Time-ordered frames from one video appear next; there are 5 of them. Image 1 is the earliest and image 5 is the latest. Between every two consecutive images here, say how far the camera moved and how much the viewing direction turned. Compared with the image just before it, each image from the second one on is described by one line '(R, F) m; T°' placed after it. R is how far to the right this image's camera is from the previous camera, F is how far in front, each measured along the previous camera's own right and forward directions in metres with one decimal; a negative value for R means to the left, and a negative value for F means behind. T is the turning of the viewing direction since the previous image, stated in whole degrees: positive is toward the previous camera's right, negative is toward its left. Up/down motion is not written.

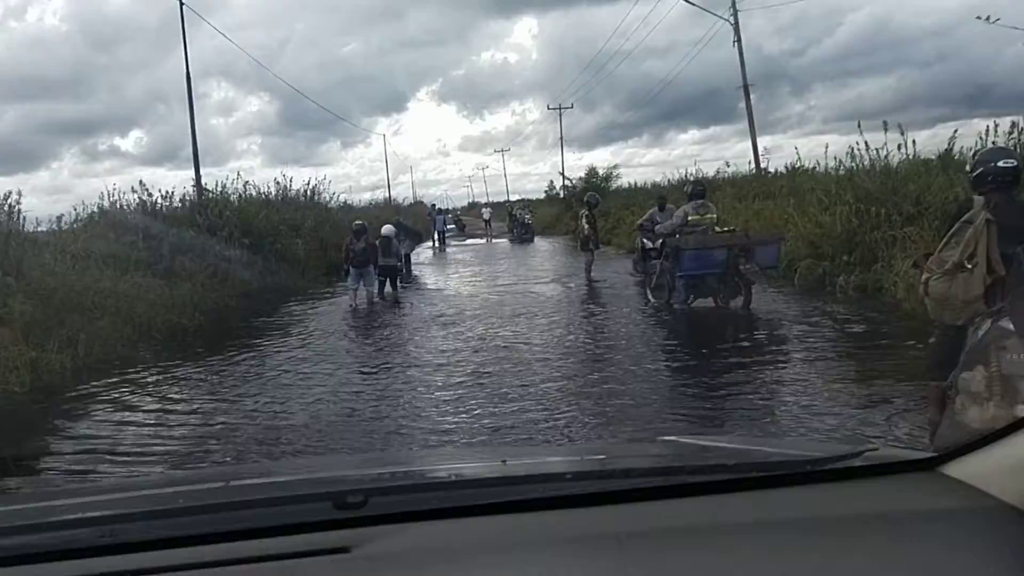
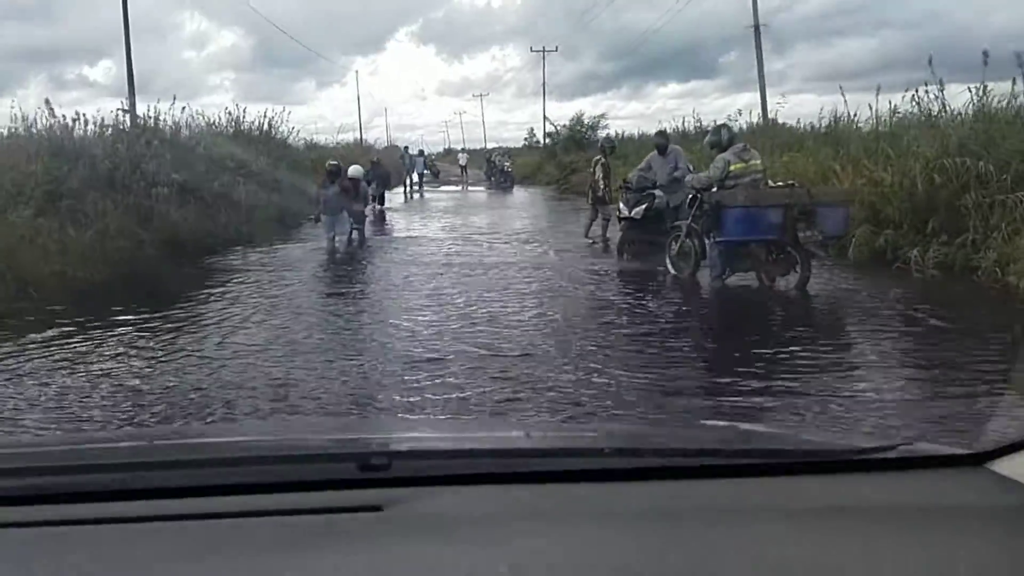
(-0.1, +2.7) m; +2°
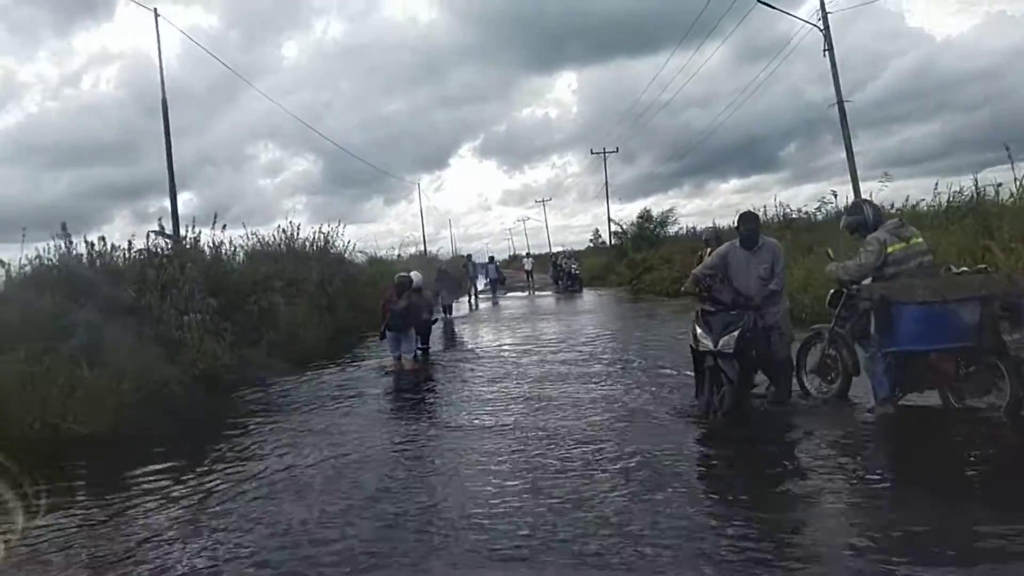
(-0.1, +2.2) m; -4°
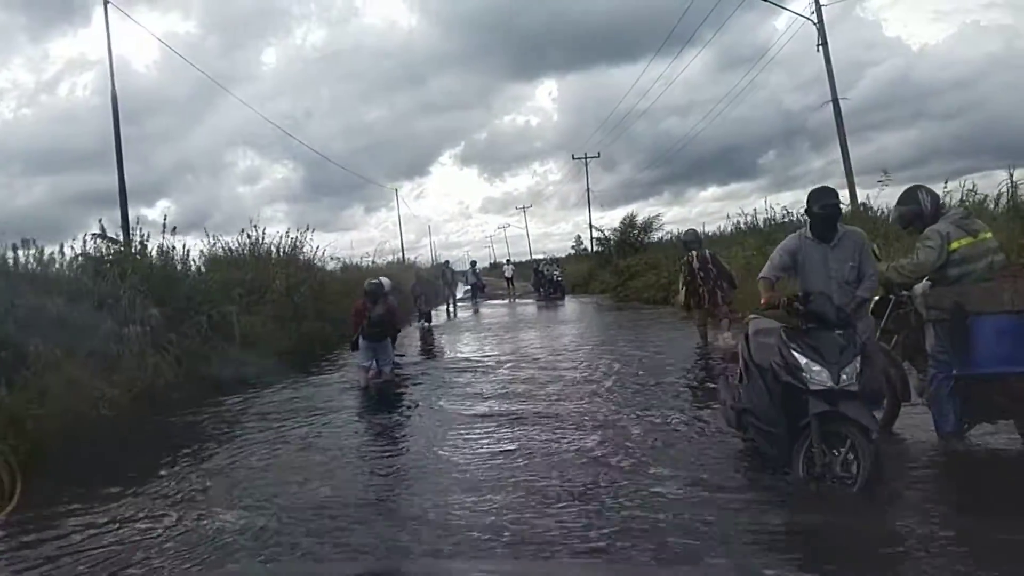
(+0.1, +1.3) m; +1°
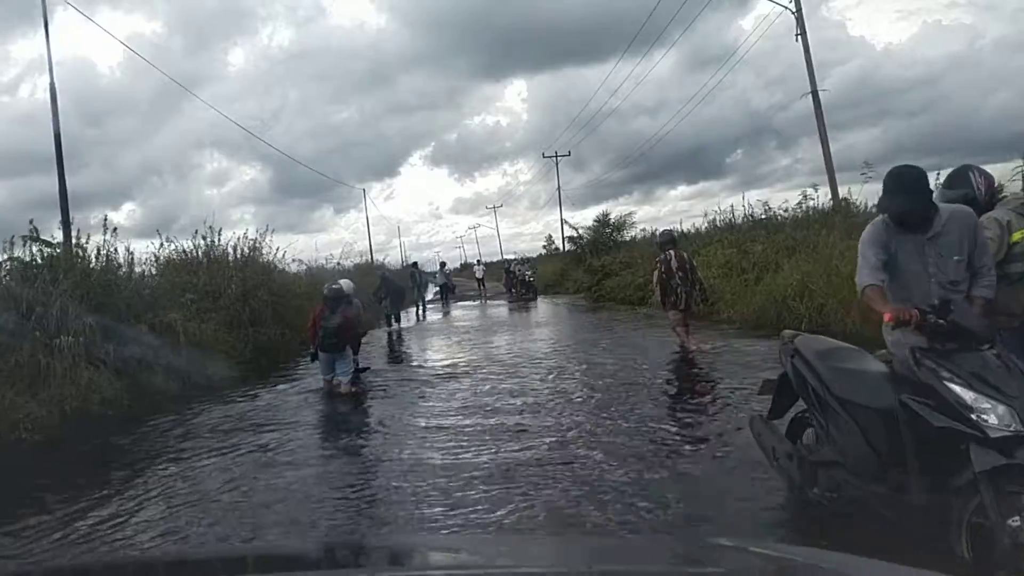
(0.0, +1.0) m; +2°
